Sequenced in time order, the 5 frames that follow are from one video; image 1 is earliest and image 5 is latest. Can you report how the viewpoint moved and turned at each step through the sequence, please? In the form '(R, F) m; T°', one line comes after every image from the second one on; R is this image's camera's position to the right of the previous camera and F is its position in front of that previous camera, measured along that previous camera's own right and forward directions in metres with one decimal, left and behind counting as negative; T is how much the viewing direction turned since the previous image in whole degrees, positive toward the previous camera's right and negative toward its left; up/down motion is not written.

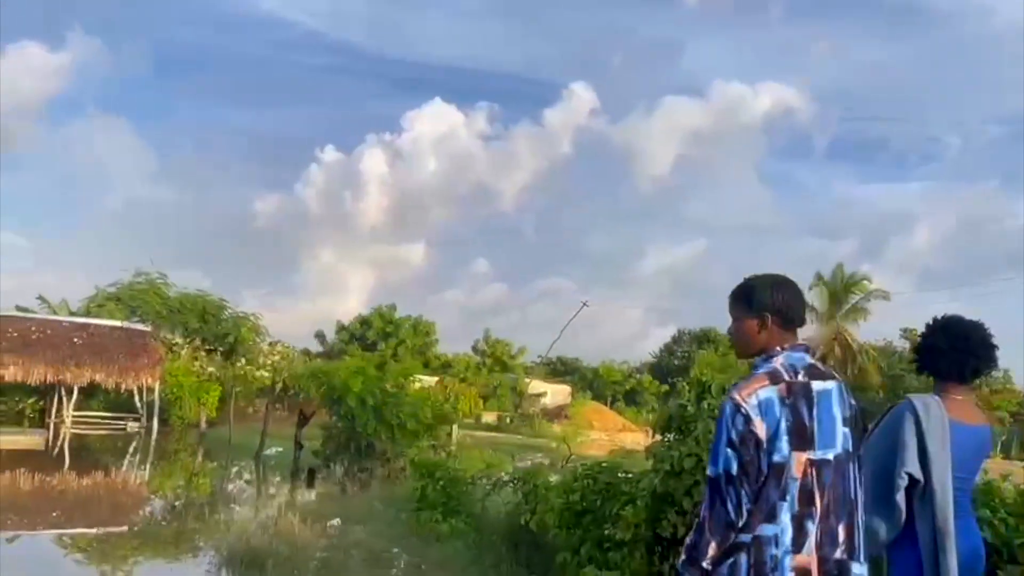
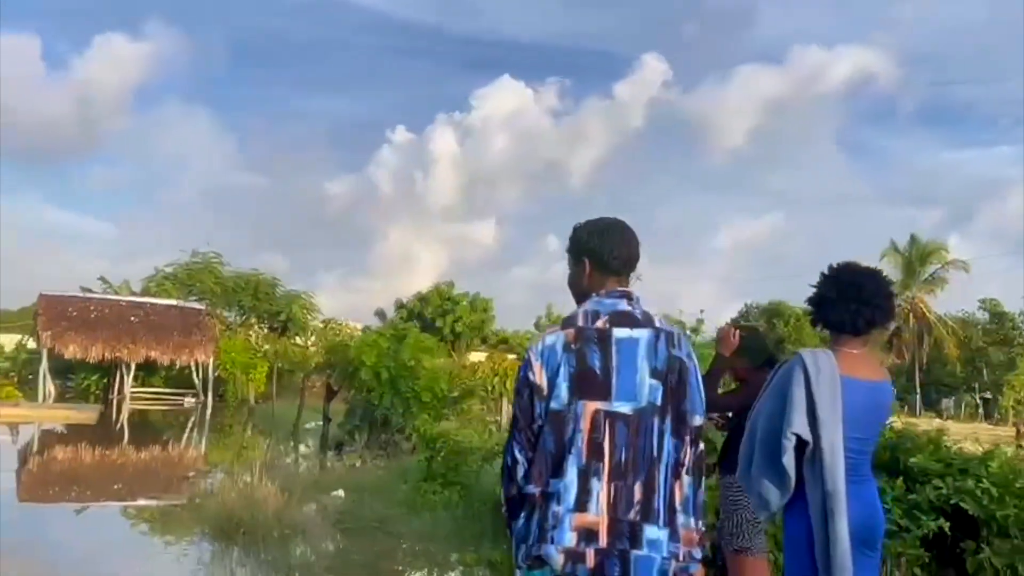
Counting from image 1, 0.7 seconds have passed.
(+0.7, +0.2) m; -5°
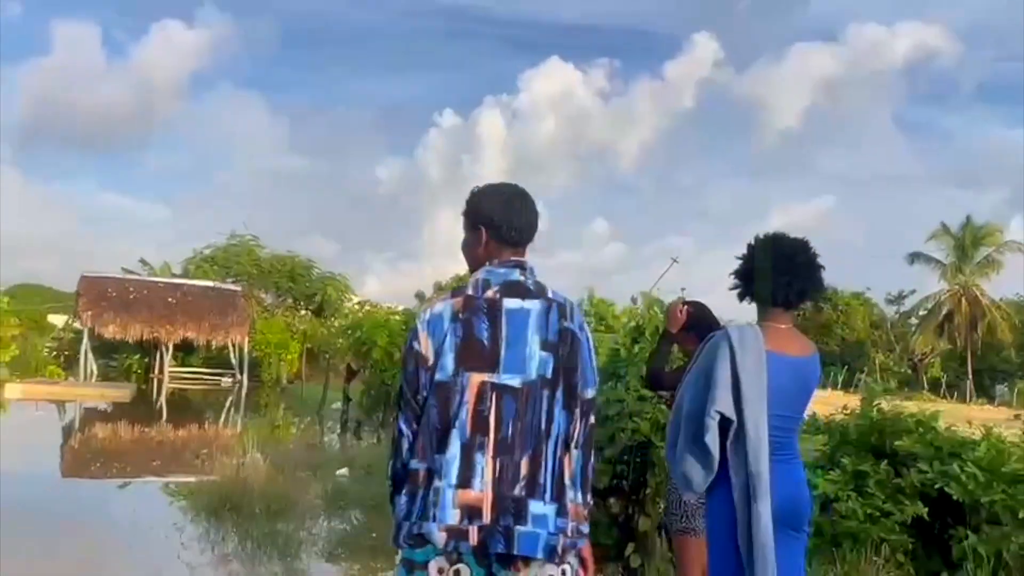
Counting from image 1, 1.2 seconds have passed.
(+0.4, +0.1) m; -3°
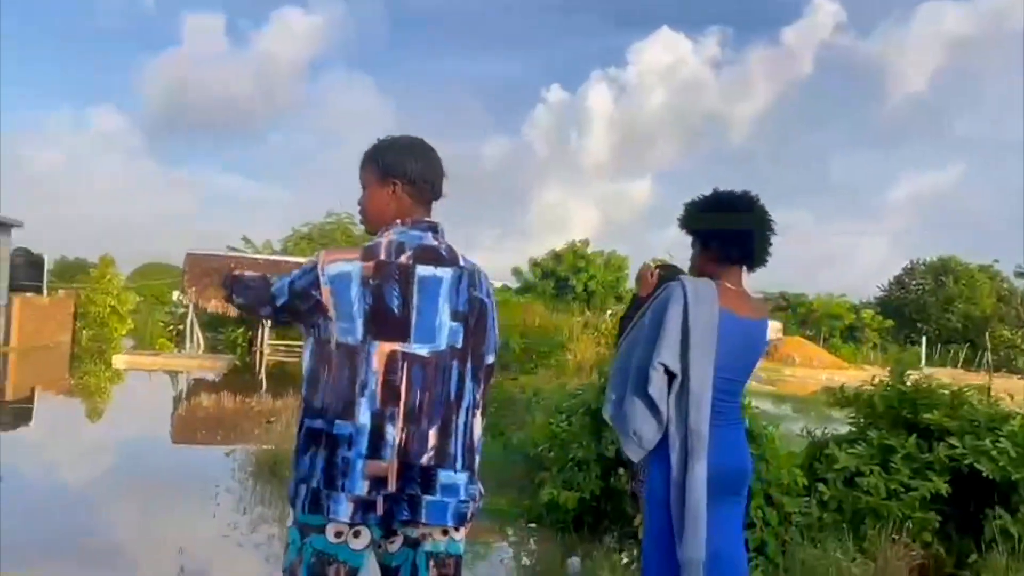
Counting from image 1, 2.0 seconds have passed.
(+0.5, 0.0) m; -7°
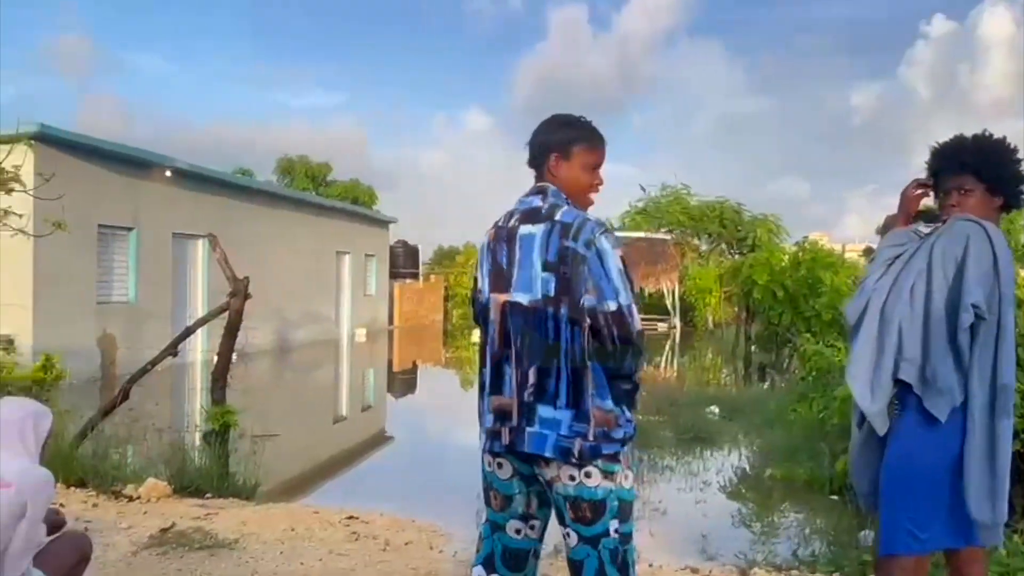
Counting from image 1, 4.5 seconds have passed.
(+0.5, 0.0) m; -24°
